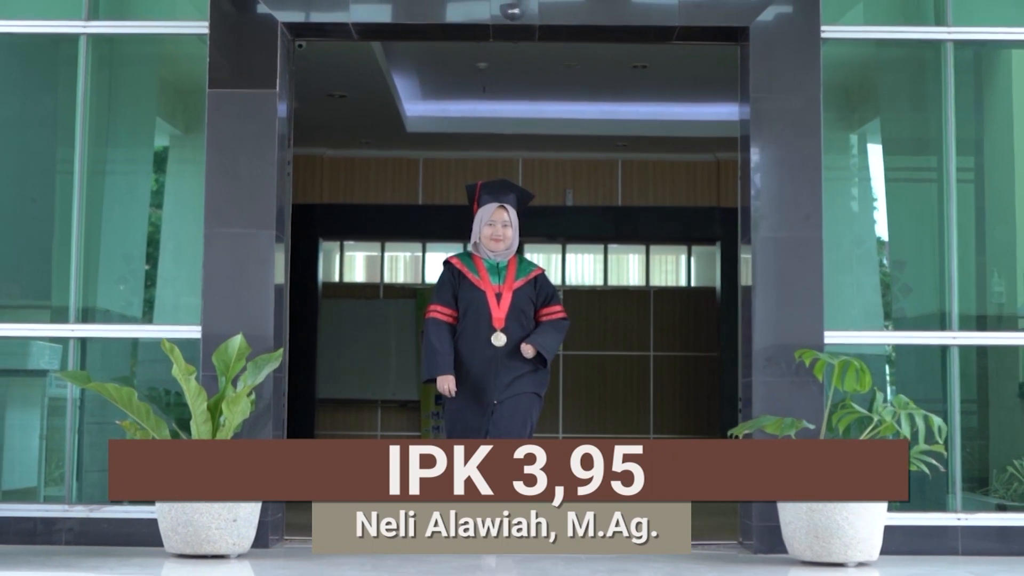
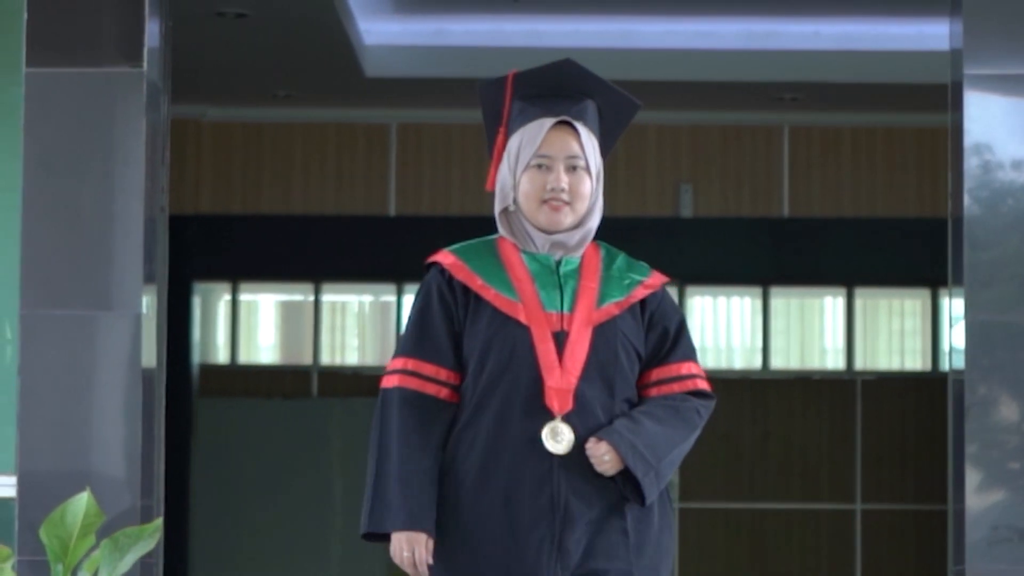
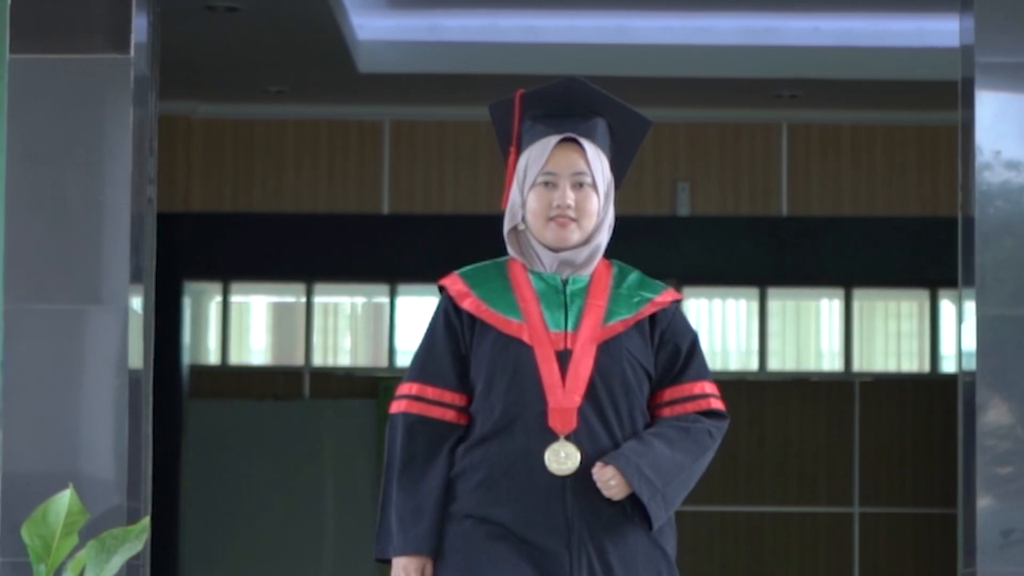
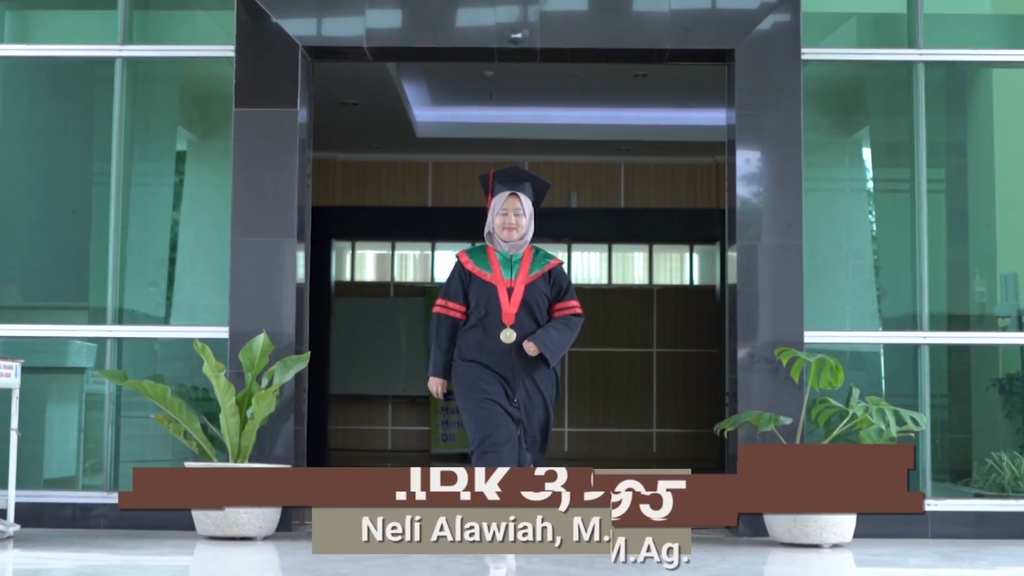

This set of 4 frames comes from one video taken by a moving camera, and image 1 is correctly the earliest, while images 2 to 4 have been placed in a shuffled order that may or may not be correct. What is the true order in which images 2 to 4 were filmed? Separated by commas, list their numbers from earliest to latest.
4, 3, 2
